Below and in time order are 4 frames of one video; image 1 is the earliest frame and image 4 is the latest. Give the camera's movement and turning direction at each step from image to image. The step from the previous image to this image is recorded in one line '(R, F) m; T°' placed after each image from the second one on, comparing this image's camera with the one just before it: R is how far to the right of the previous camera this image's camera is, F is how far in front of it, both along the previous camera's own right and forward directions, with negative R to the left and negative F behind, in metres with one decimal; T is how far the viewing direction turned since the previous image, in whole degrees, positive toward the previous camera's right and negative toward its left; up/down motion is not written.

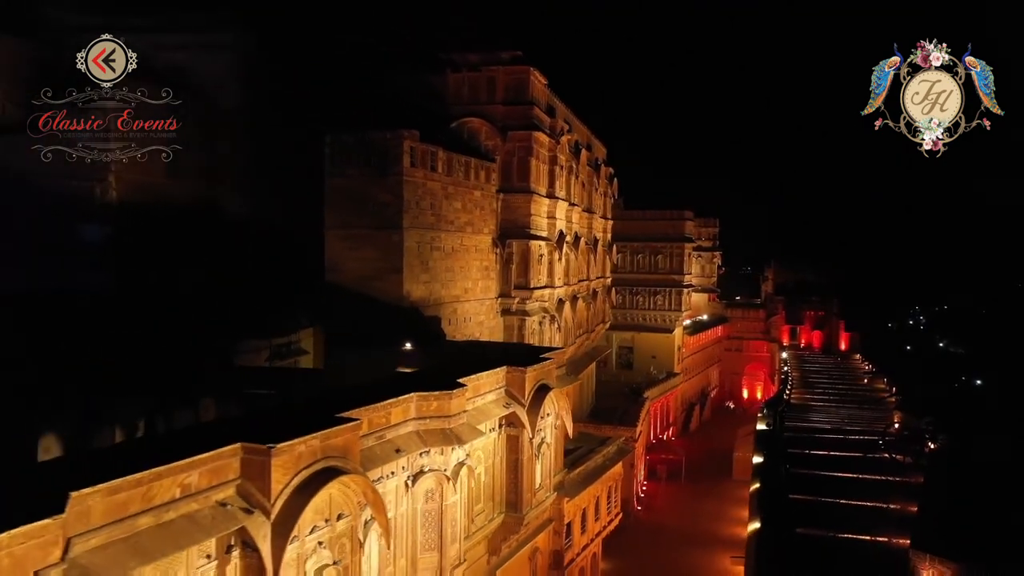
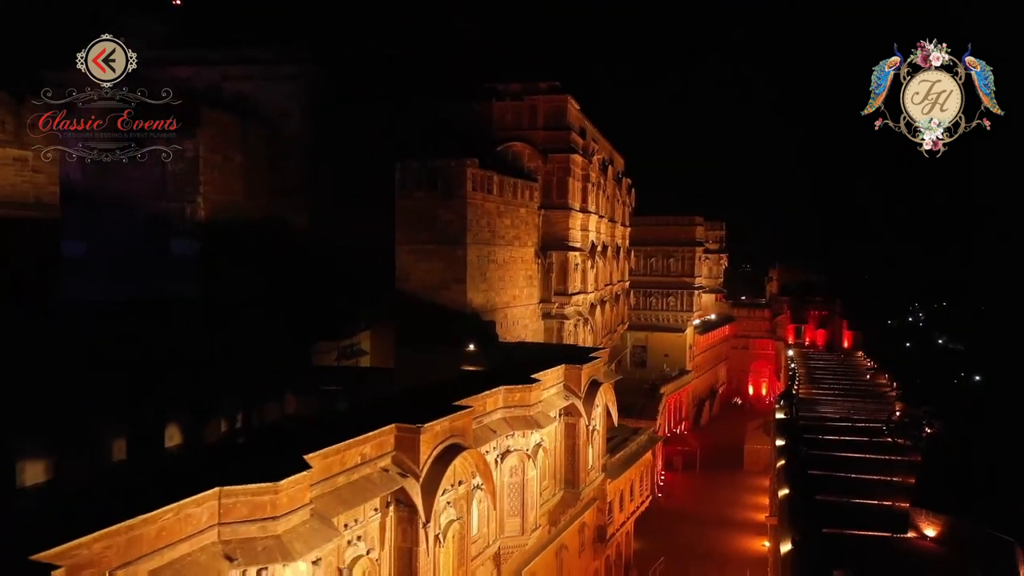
(-1.3, -2.4) m; 0°
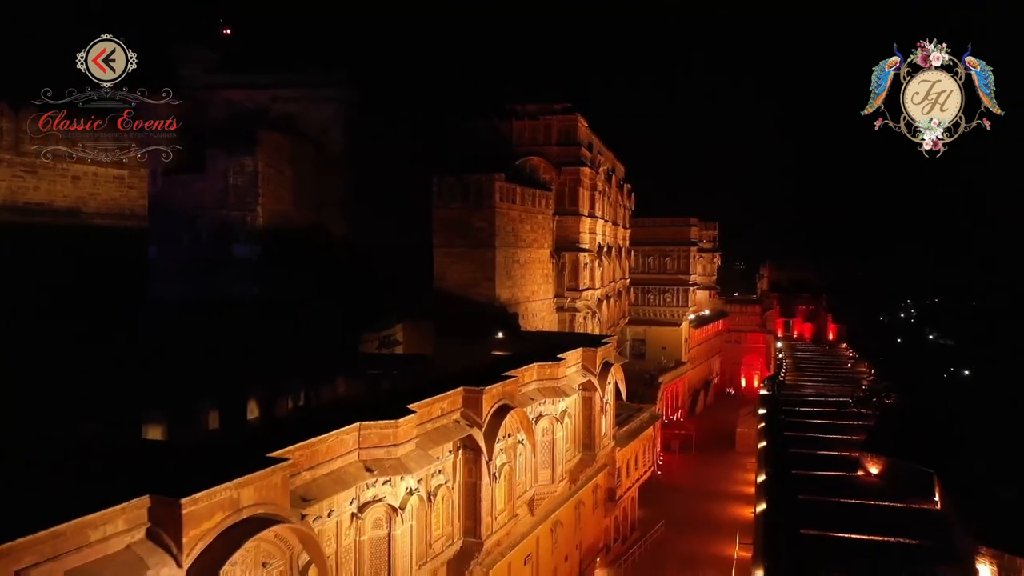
(-0.8, -3.2) m; 0°
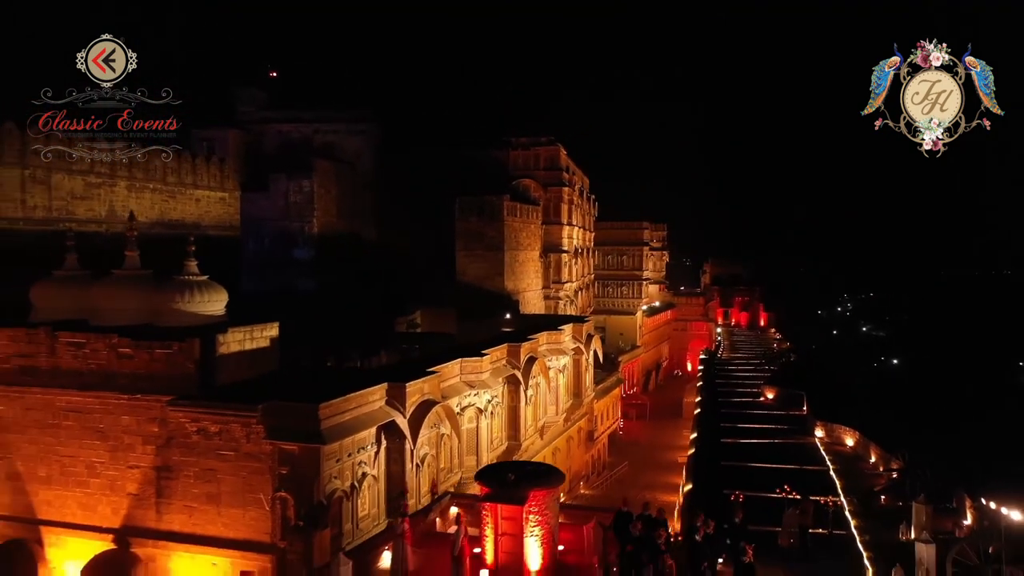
(-2.2, -7.2) m; +4°
